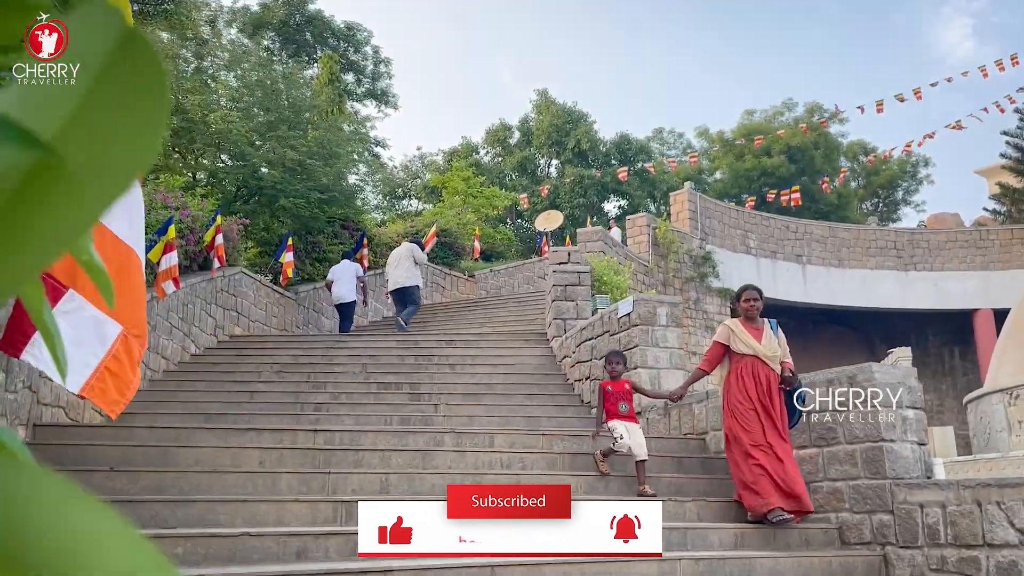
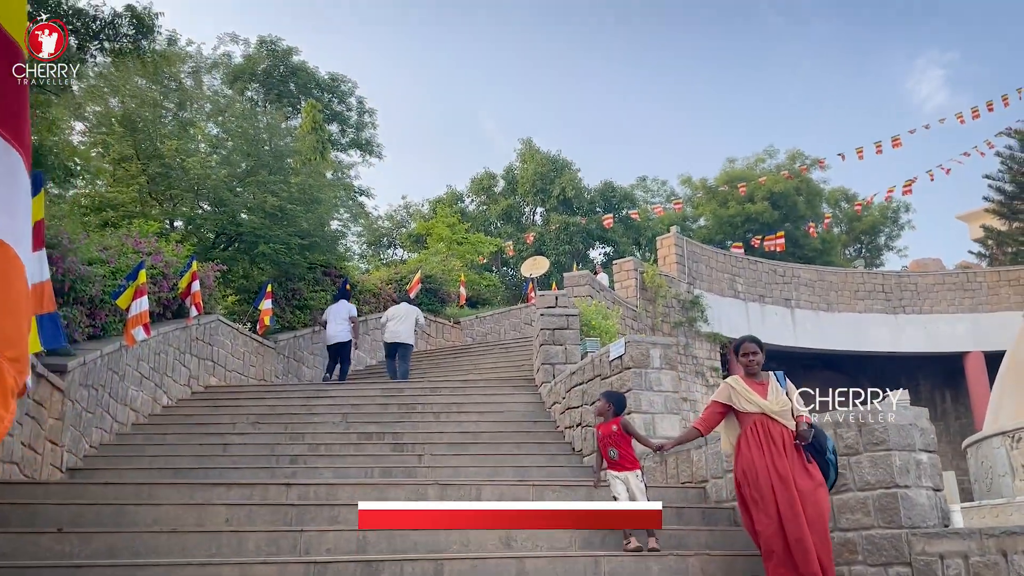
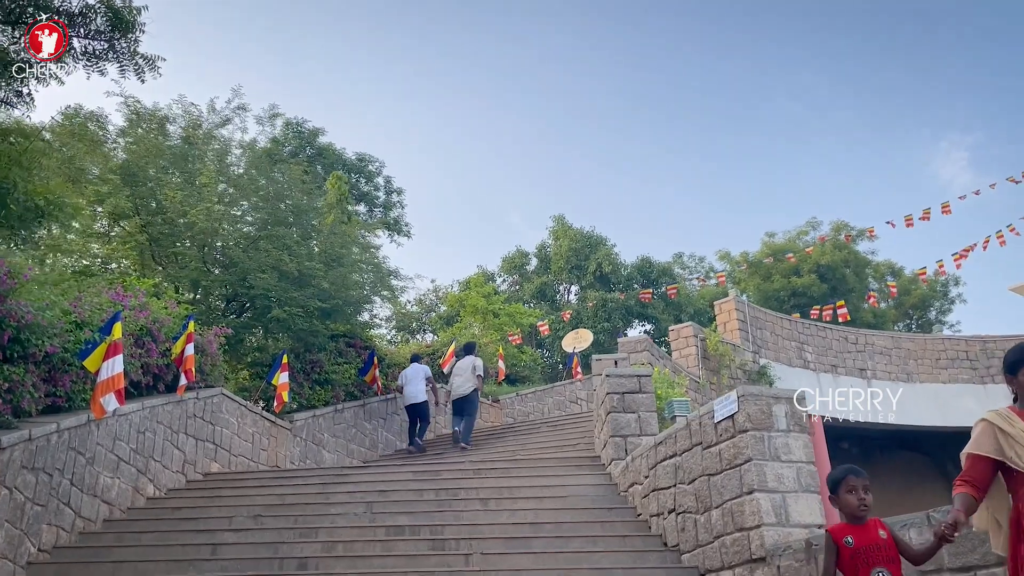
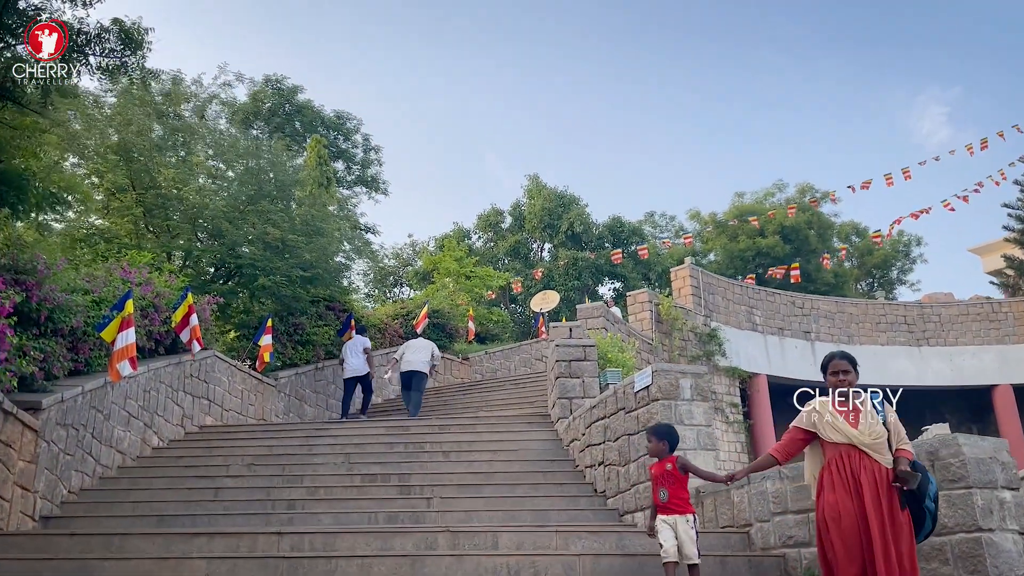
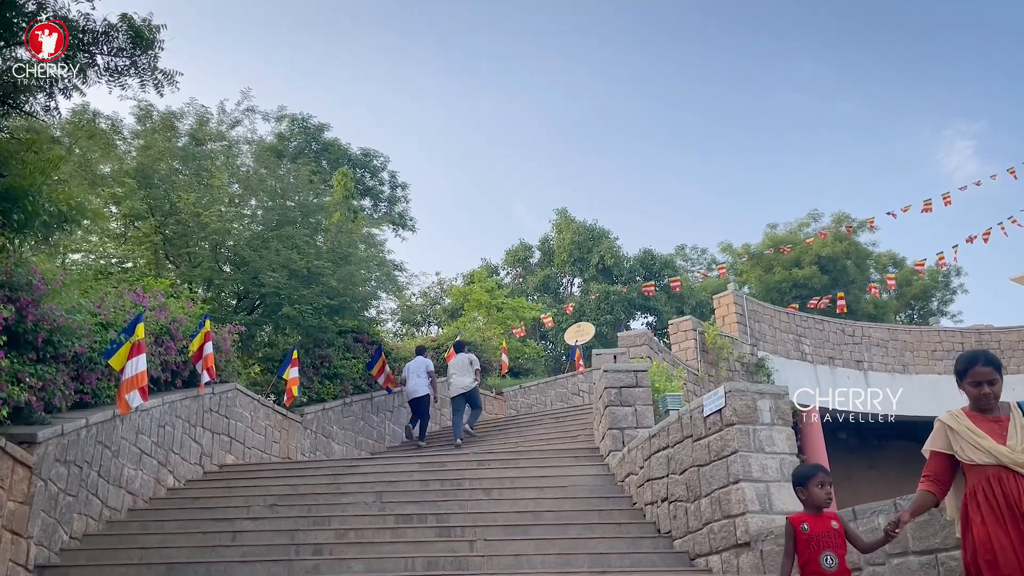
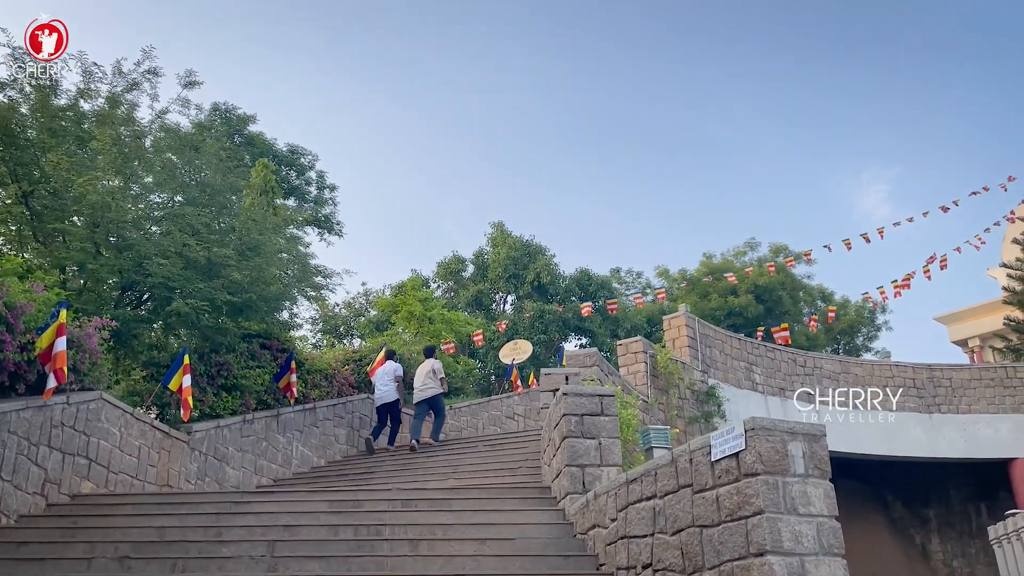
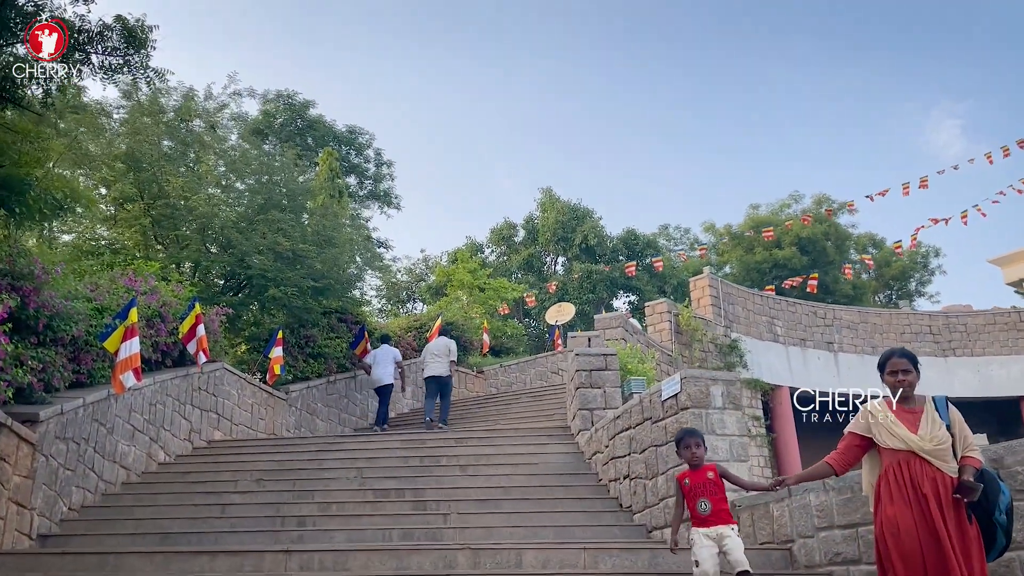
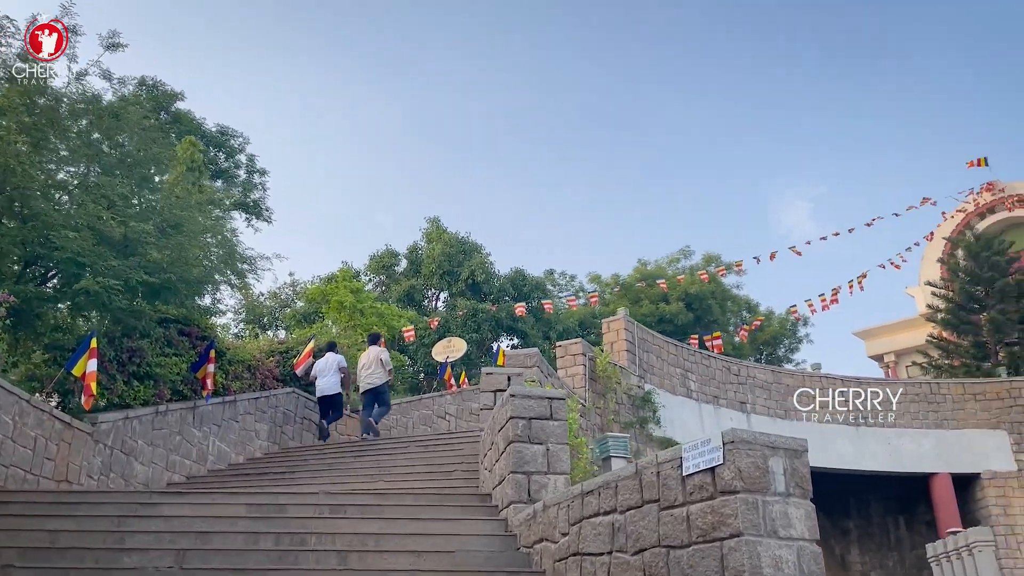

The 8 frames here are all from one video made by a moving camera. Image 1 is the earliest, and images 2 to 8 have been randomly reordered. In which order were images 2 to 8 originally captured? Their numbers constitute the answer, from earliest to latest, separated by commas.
2, 4, 7, 5, 3, 6, 8
